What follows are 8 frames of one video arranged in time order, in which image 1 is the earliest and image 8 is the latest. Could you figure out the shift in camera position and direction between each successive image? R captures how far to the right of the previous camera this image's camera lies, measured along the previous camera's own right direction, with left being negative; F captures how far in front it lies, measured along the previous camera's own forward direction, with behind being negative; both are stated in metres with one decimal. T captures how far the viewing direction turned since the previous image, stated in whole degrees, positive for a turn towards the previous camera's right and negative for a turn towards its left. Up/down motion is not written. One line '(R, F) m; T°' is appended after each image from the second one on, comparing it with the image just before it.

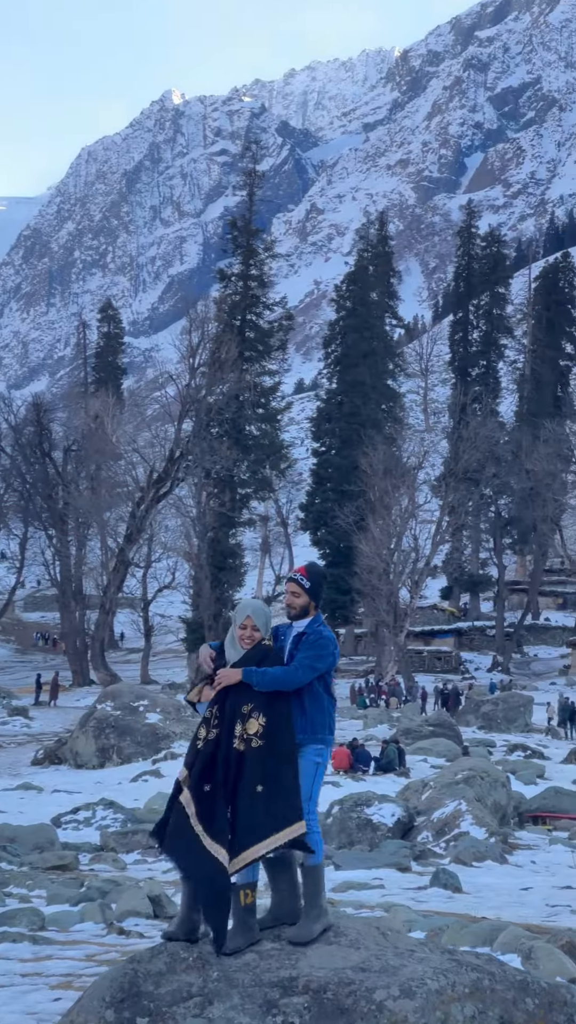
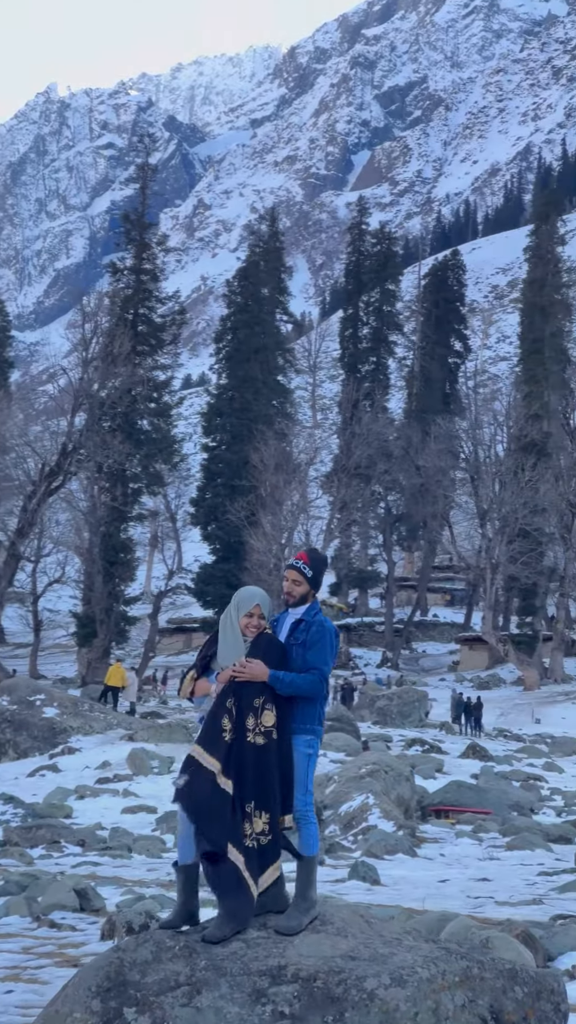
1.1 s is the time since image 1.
(-0.4, +0.1) m; +4°
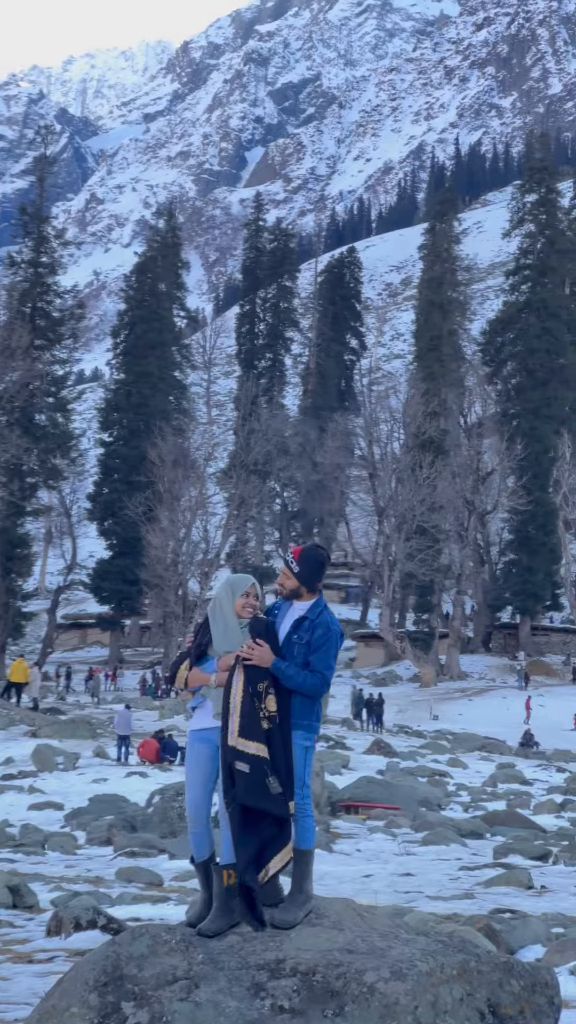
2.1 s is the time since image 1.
(-0.4, 0.0) m; +3°
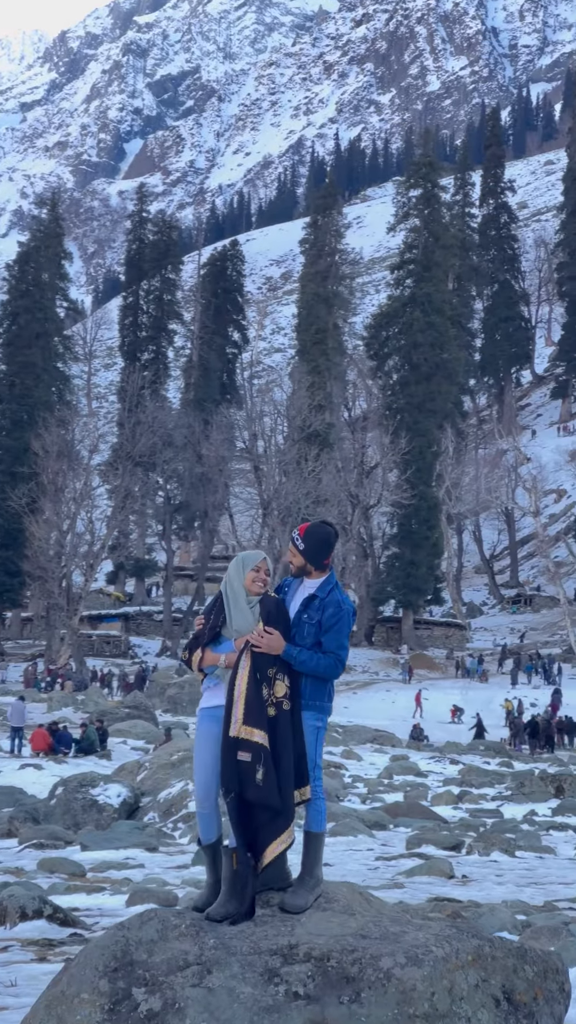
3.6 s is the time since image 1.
(-0.5, +0.2) m; +4°
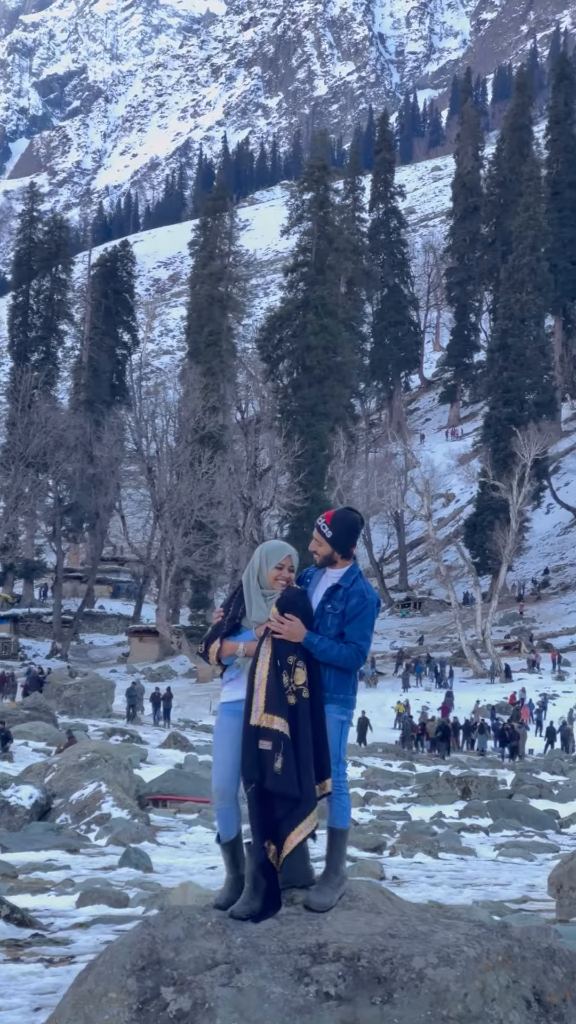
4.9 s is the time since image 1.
(-0.5, +0.1) m; +3°
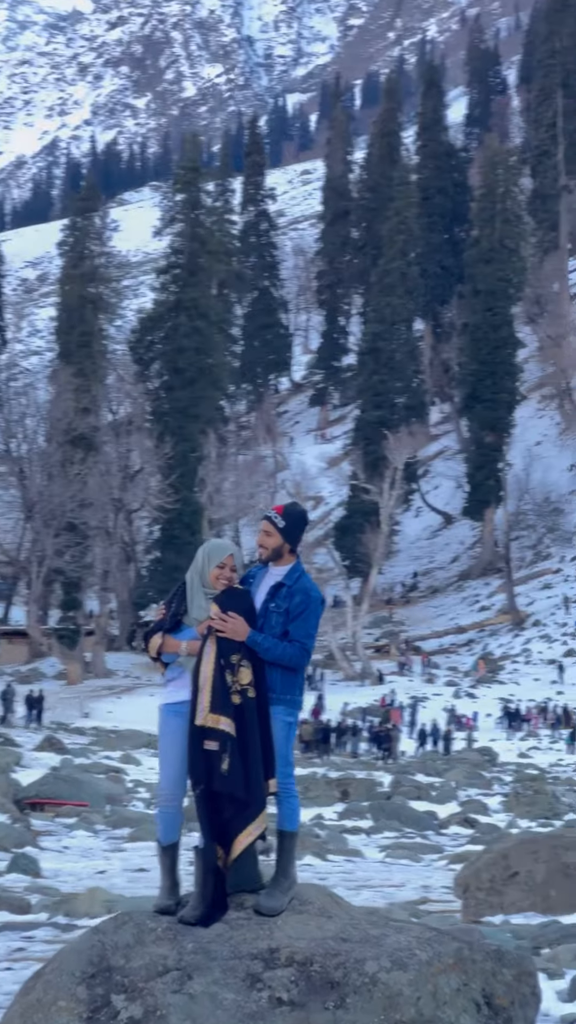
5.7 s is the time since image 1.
(-0.3, +0.1) m; +4°
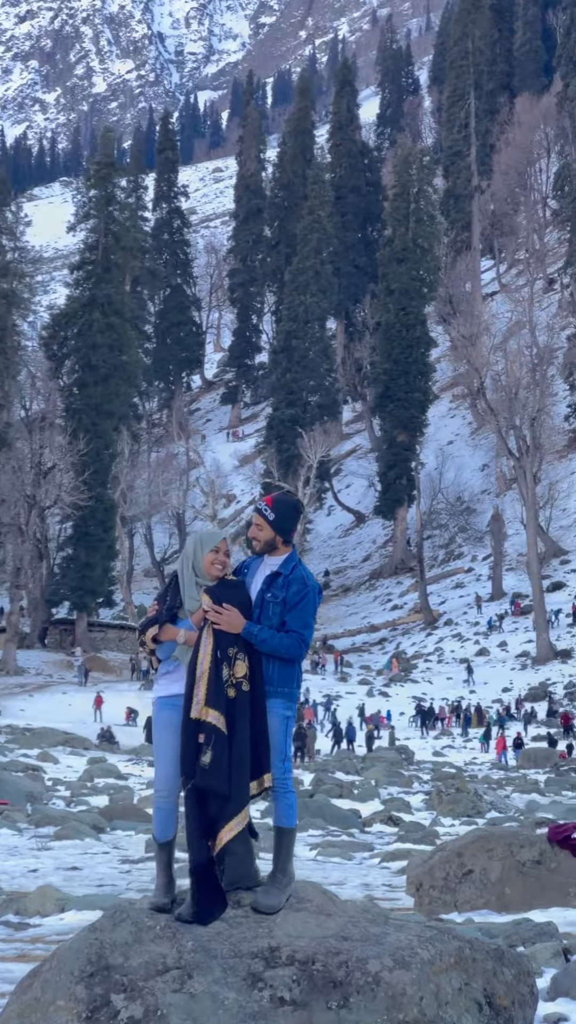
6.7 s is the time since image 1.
(-0.3, +0.1) m; +3°
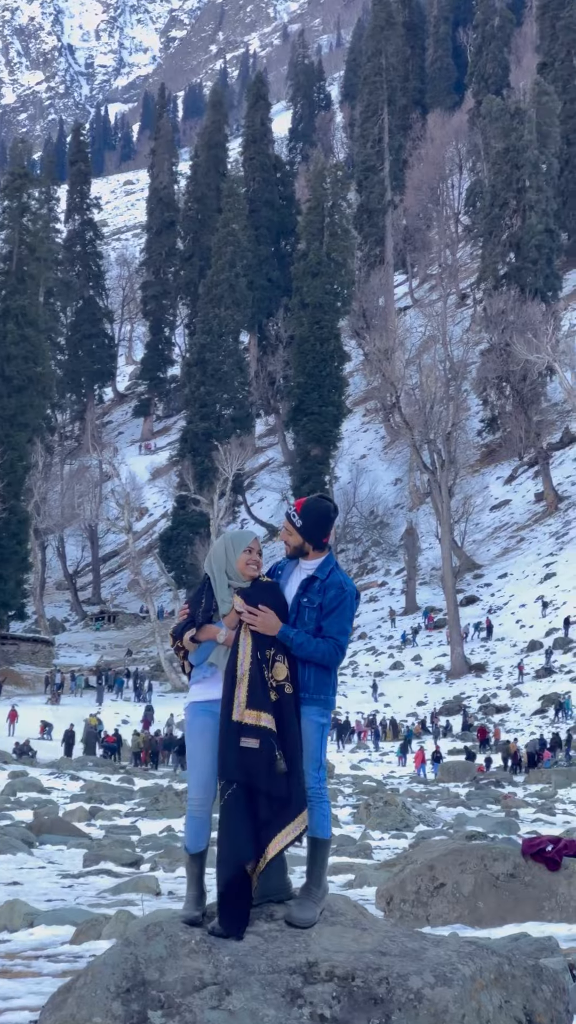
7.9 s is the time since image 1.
(-0.5, +0.2) m; +3°
